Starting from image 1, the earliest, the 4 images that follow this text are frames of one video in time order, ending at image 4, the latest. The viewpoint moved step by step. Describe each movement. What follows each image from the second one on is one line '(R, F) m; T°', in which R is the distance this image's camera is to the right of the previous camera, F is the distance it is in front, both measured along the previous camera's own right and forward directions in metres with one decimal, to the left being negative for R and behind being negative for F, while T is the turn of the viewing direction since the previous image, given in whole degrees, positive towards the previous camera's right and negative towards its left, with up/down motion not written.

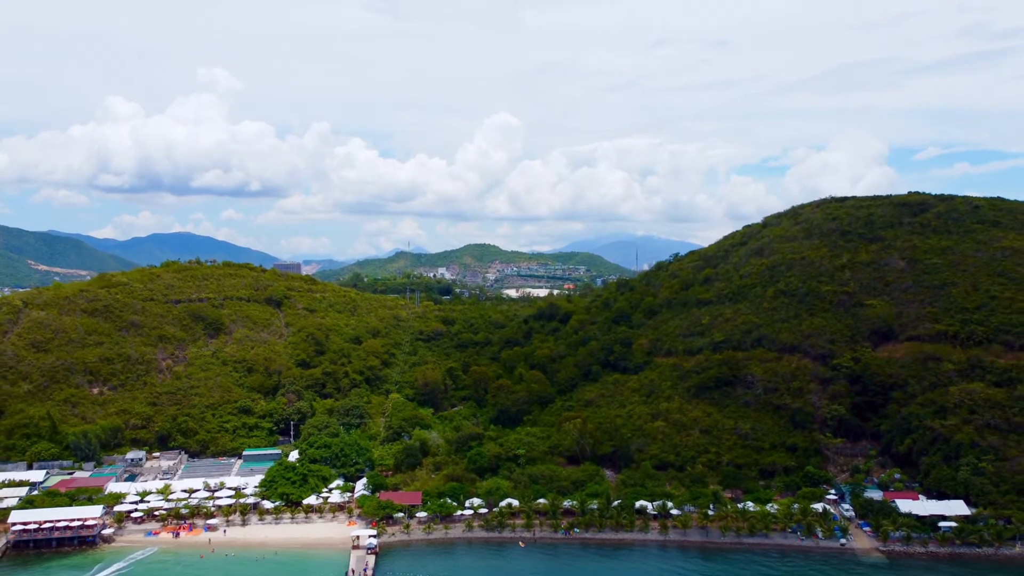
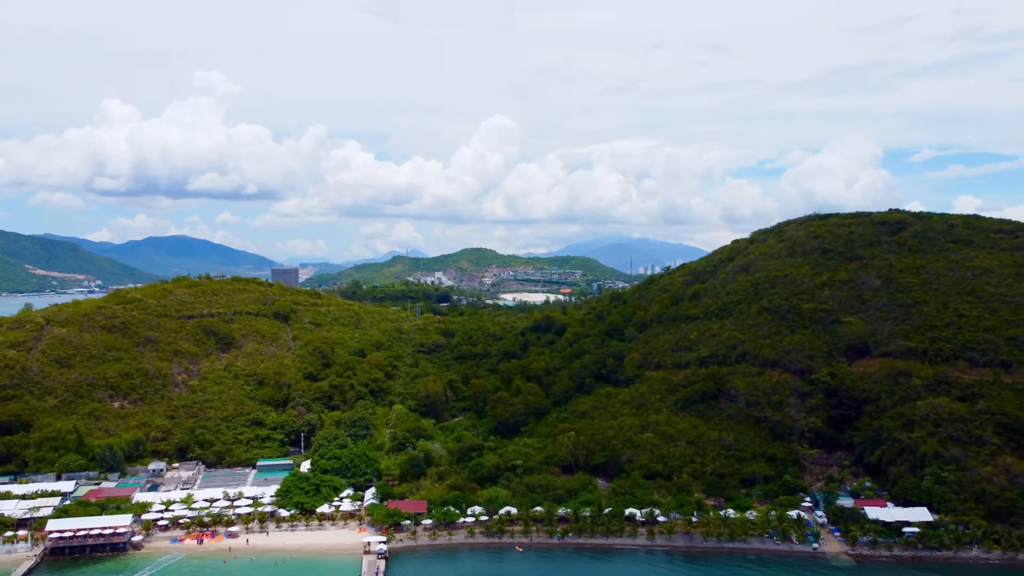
(-0.2, -3.9) m; 0°
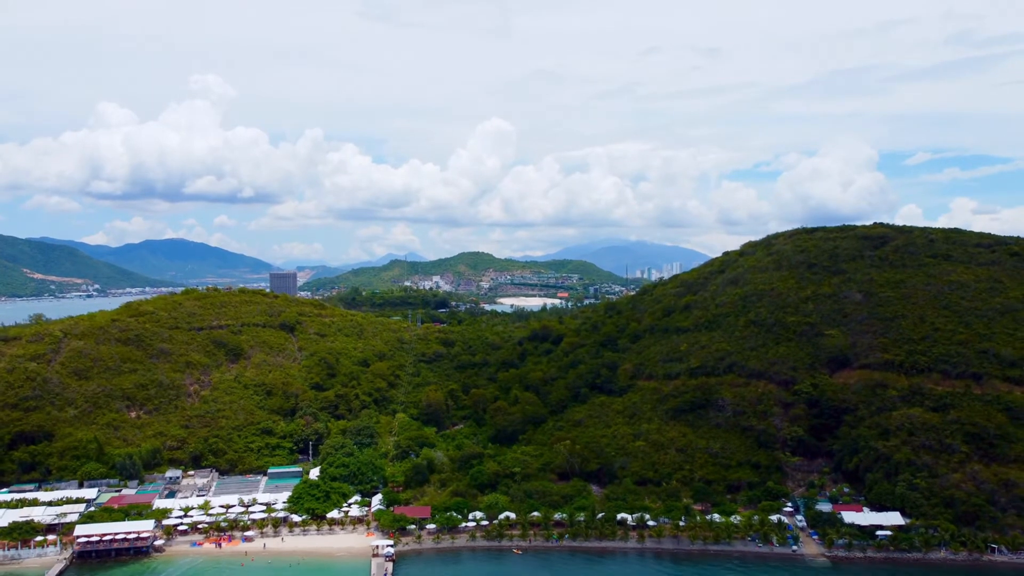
(-0.2, -3.4) m; 0°
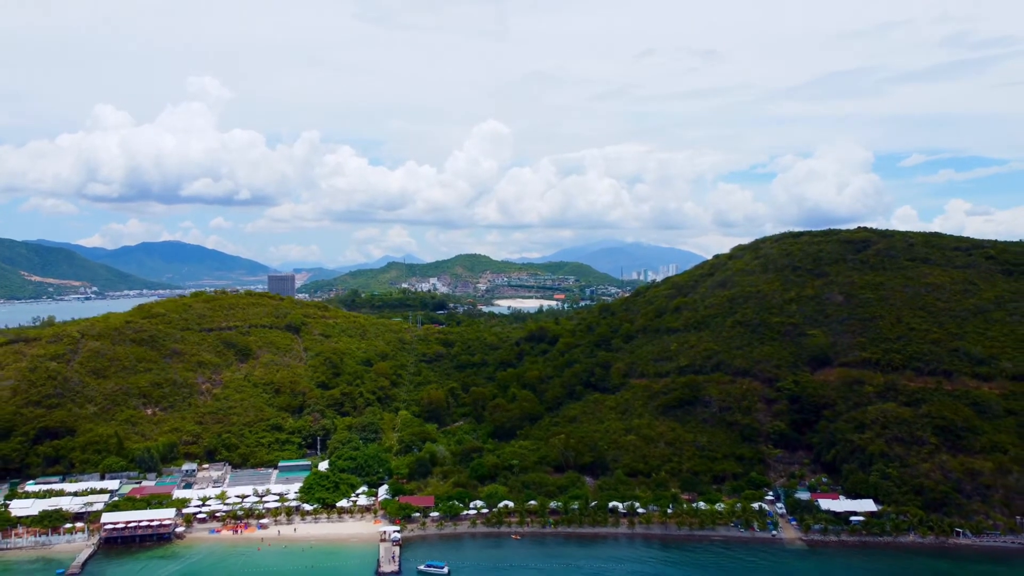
(-0.1, -3.7) m; 0°
